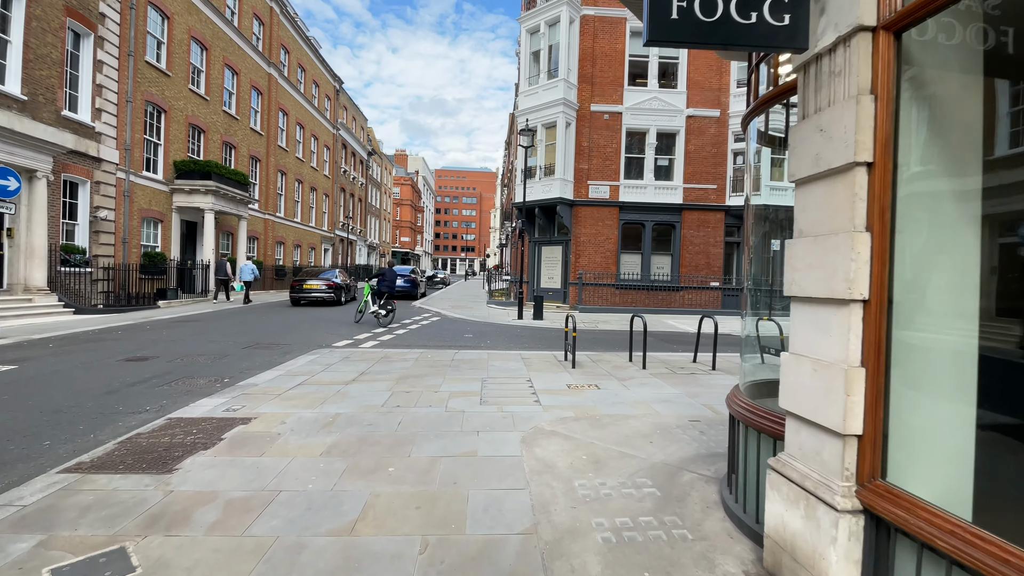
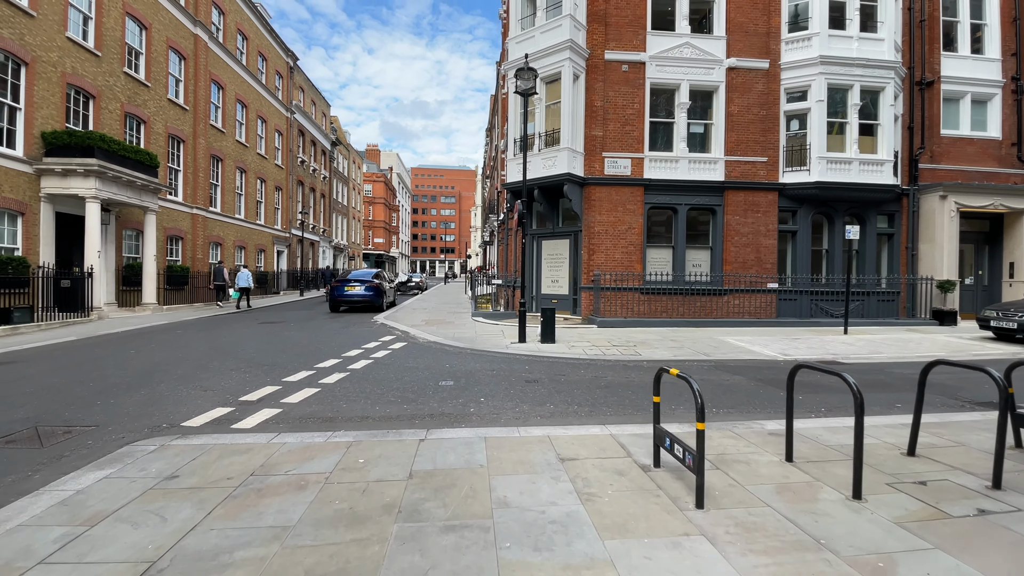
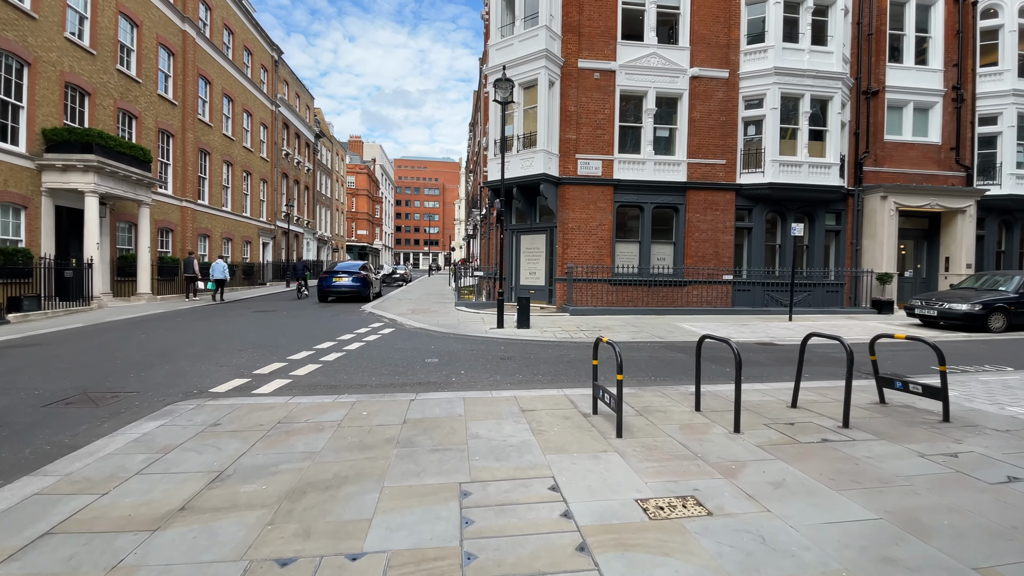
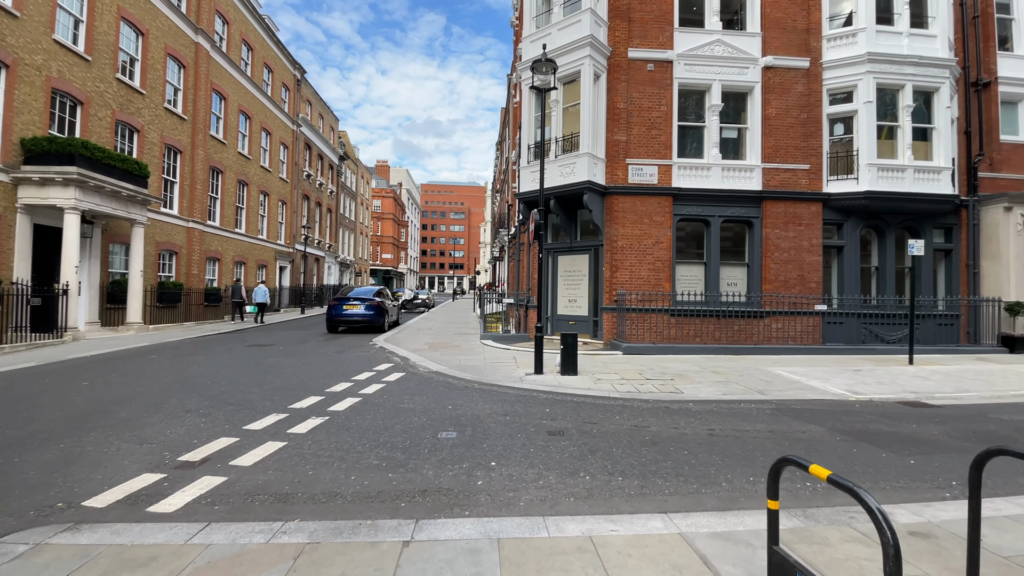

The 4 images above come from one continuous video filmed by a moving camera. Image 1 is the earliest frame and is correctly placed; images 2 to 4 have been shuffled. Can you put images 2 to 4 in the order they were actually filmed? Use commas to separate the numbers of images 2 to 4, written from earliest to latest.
3, 2, 4
